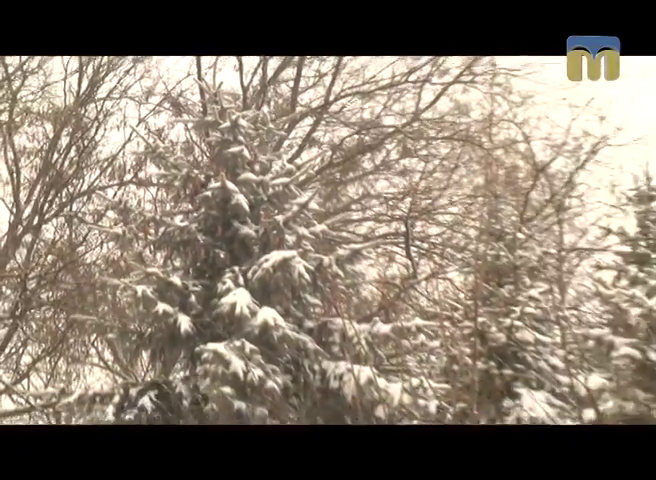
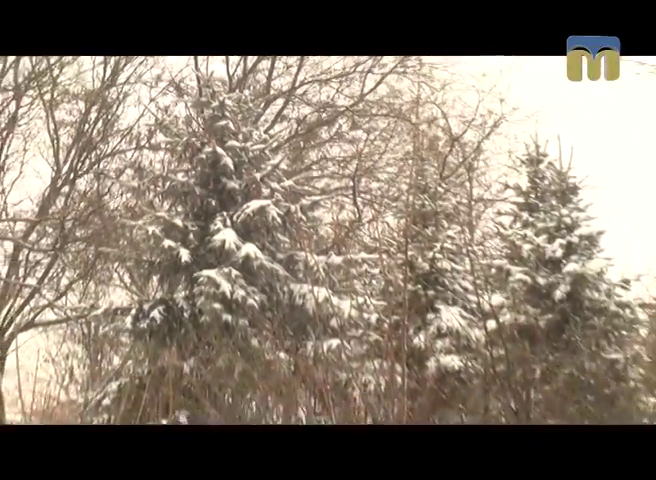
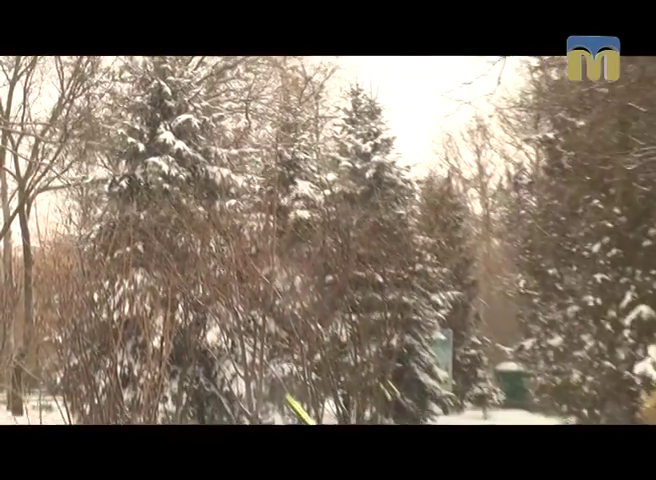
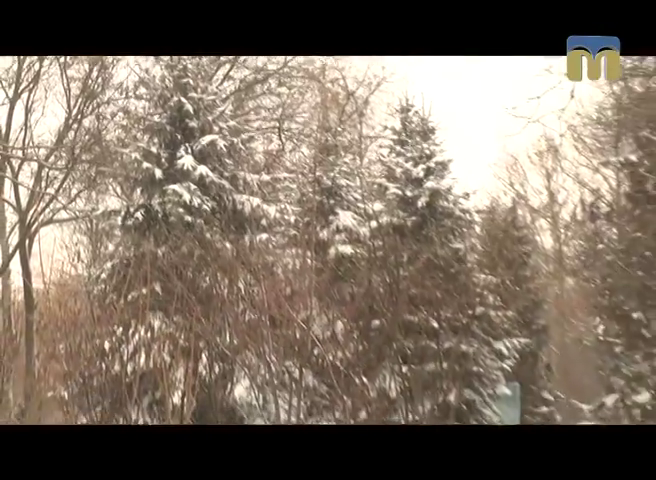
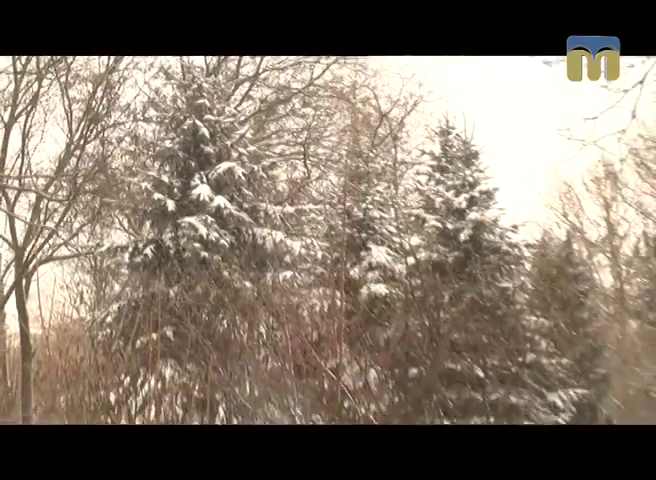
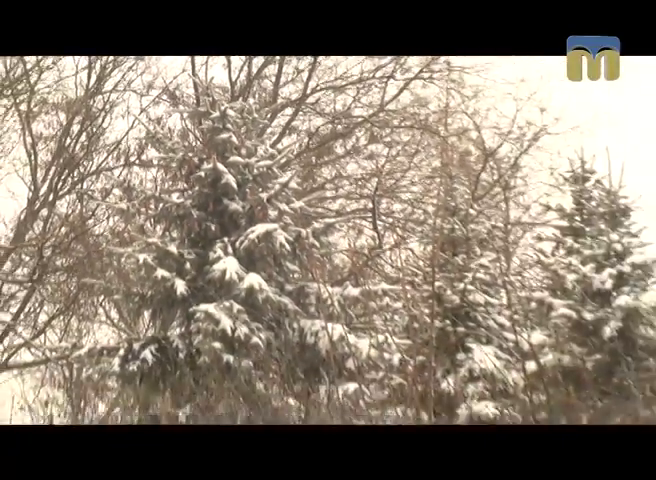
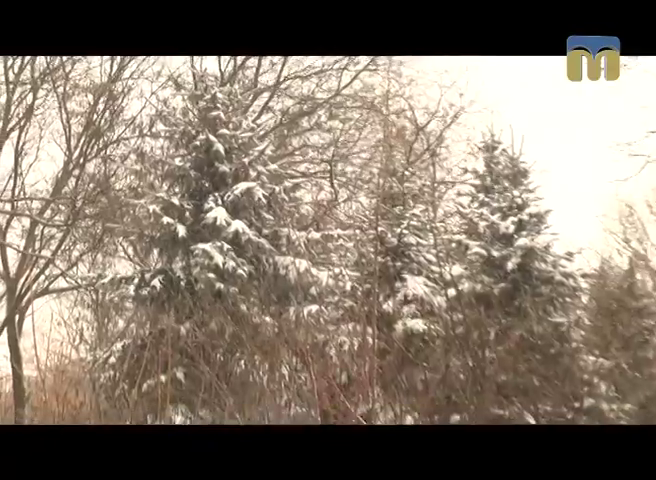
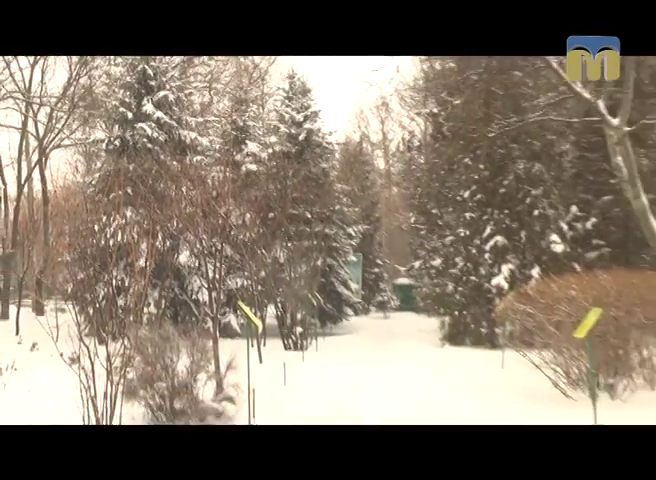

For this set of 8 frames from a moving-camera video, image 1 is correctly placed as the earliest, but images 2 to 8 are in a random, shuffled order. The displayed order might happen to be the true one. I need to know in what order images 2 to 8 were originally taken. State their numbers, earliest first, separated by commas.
6, 2, 7, 5, 4, 3, 8
